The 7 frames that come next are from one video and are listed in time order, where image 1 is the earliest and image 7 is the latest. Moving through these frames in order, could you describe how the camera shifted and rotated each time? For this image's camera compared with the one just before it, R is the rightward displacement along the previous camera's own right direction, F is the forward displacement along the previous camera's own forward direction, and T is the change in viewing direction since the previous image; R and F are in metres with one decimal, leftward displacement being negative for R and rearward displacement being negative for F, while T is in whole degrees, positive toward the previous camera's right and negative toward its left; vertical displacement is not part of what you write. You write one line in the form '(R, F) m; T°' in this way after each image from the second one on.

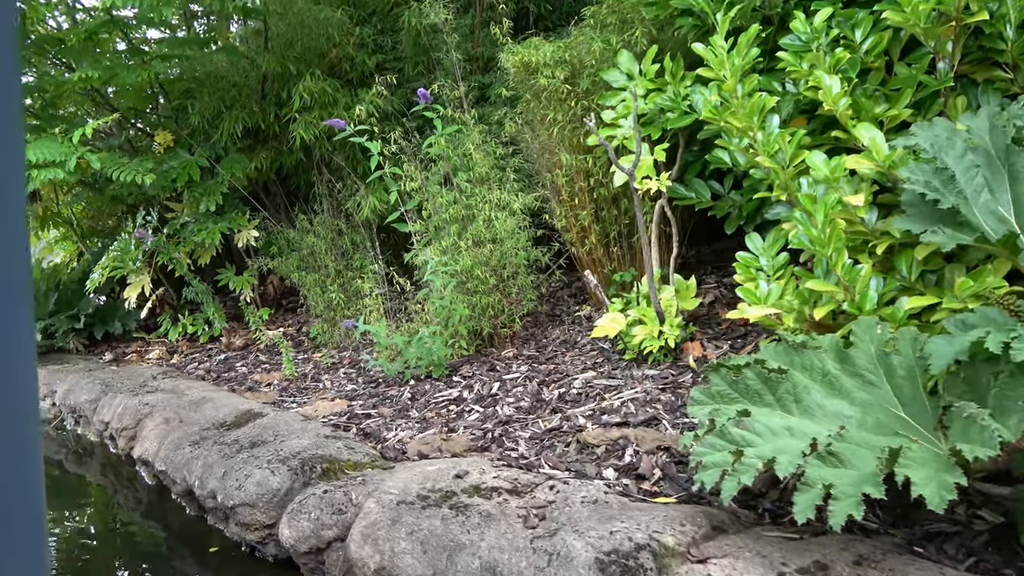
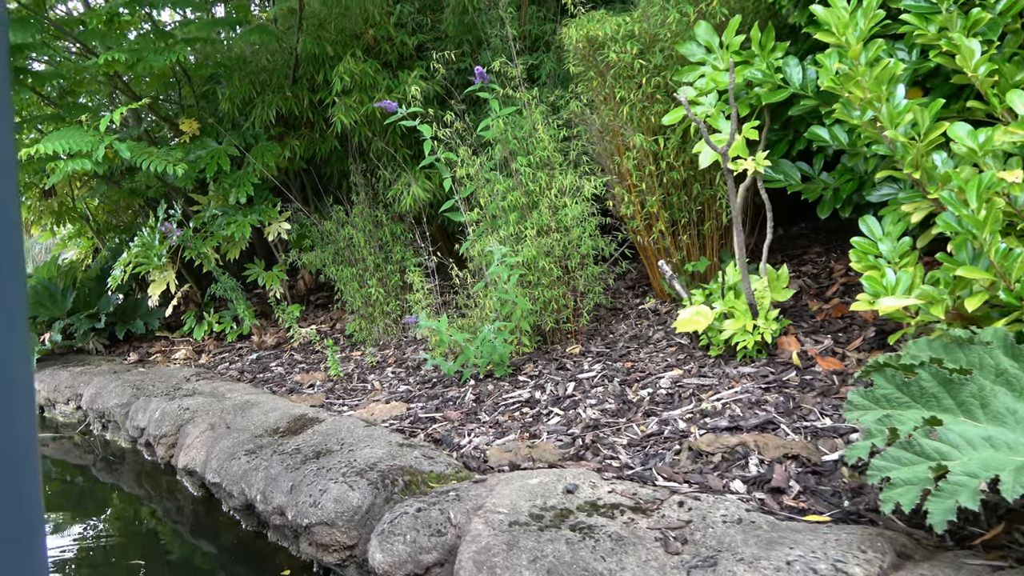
(-0.3, +0.2) m; 0°
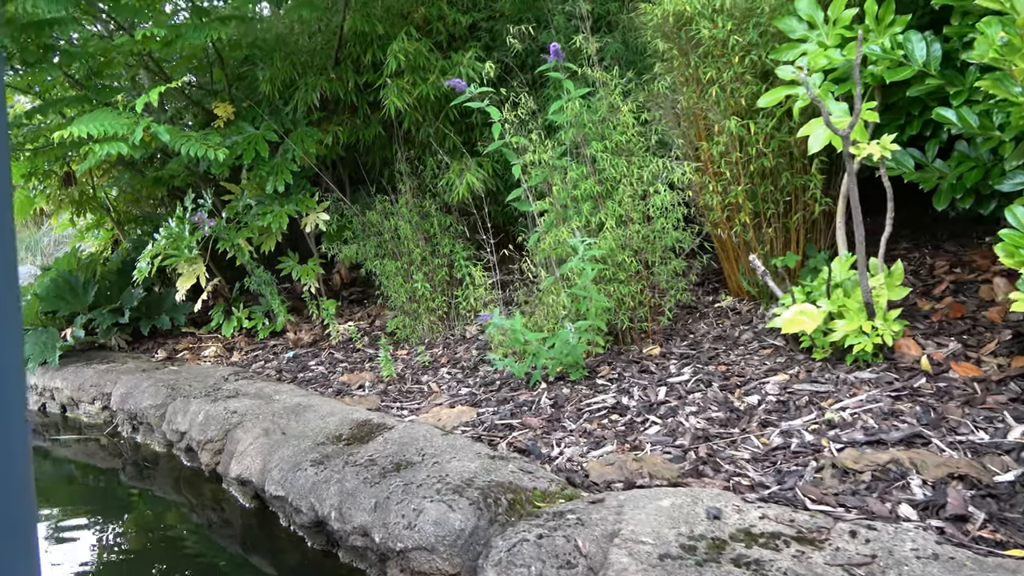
(-0.3, +0.3) m; 0°
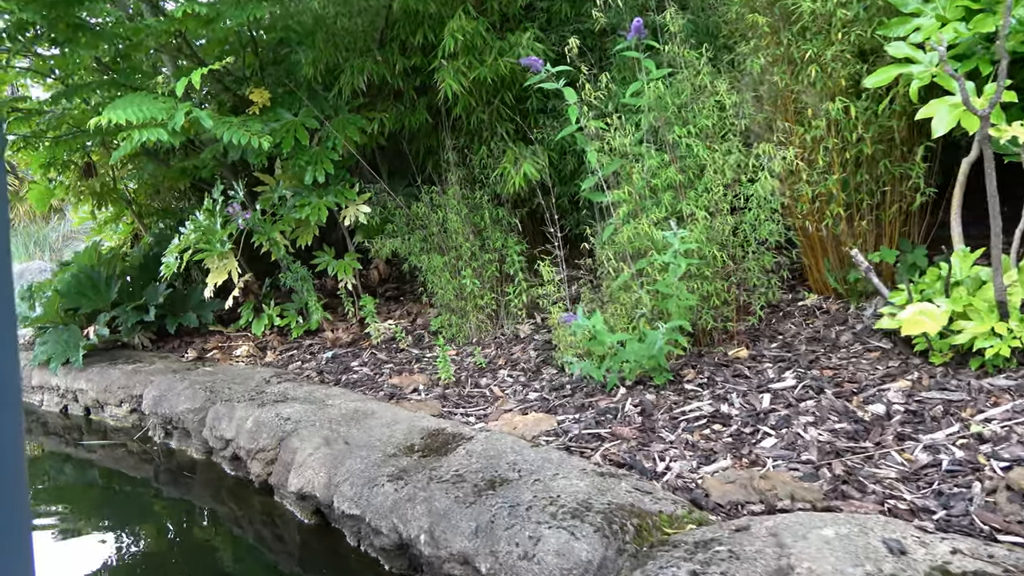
(-0.3, +0.2) m; 0°
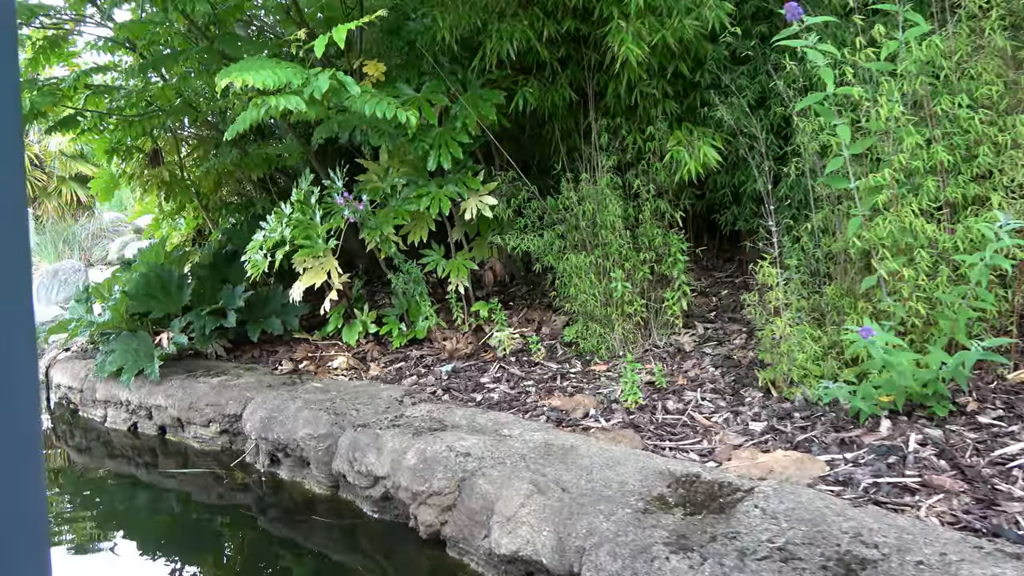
(-0.7, +0.5) m; 0°
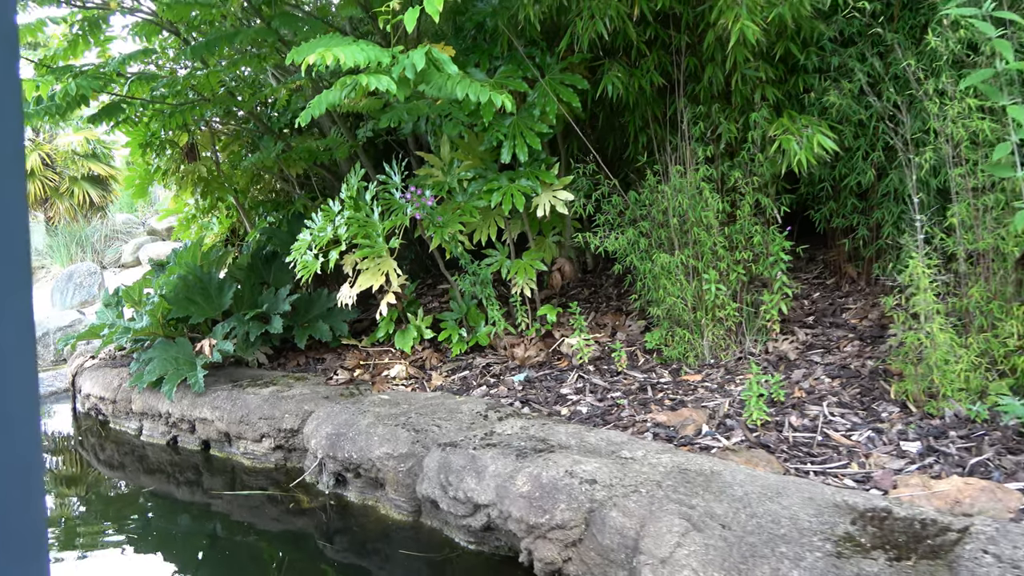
(-0.4, +0.3) m; 0°
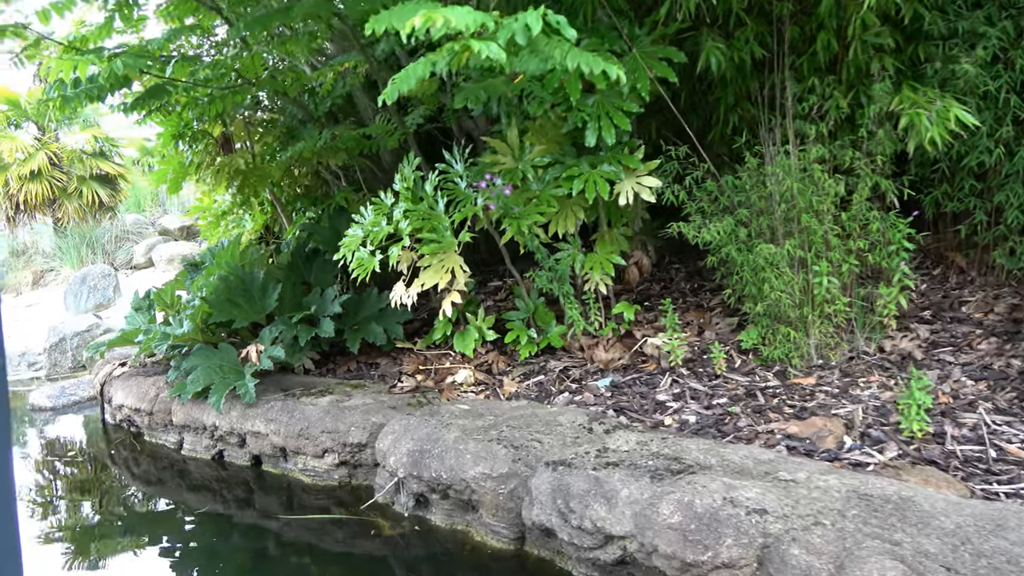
(-0.4, +0.3) m; 0°
